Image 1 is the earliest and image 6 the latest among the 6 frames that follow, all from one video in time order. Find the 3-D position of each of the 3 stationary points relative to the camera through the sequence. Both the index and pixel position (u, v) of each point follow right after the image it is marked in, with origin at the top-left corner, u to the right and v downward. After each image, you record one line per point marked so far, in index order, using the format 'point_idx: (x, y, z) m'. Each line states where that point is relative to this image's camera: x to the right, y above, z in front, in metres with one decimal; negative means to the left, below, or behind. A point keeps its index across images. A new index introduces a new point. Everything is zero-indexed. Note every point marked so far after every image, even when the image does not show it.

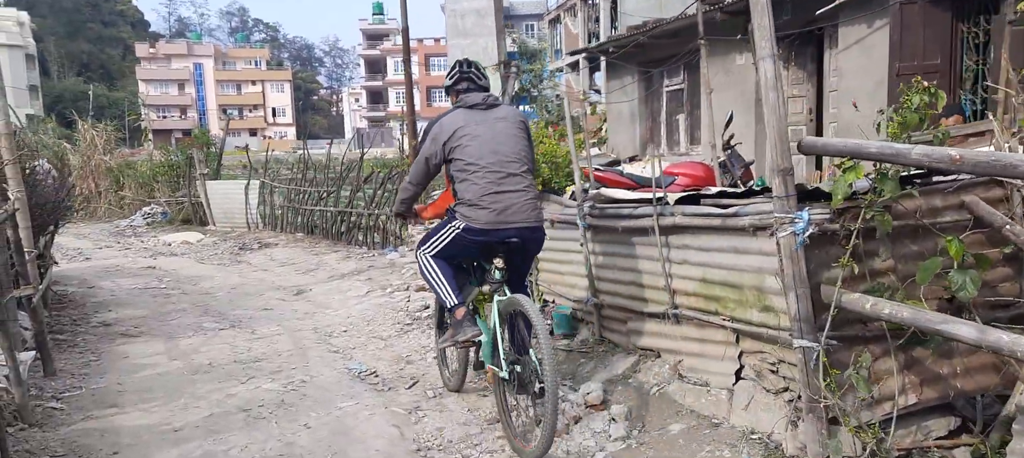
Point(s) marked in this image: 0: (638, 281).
0: (+0.6, -0.3, +4.4) m
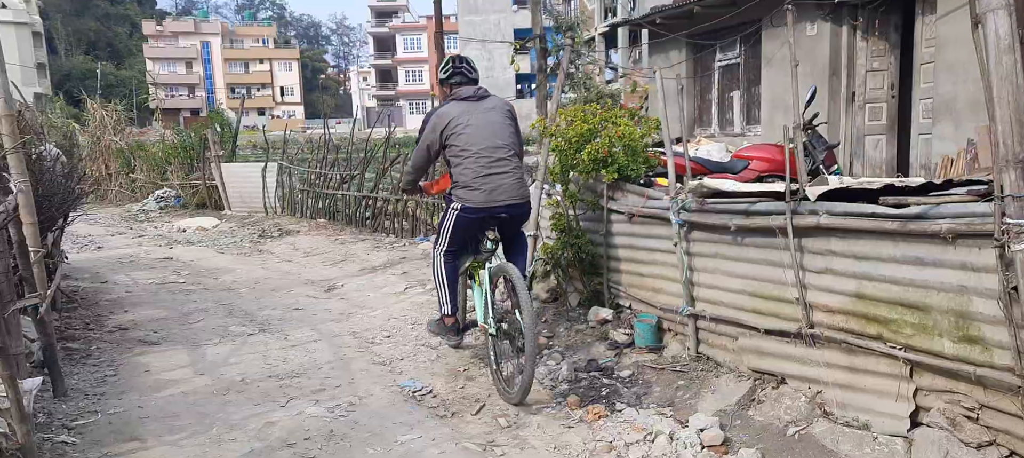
0: (+1.0, -0.3, +3.7) m
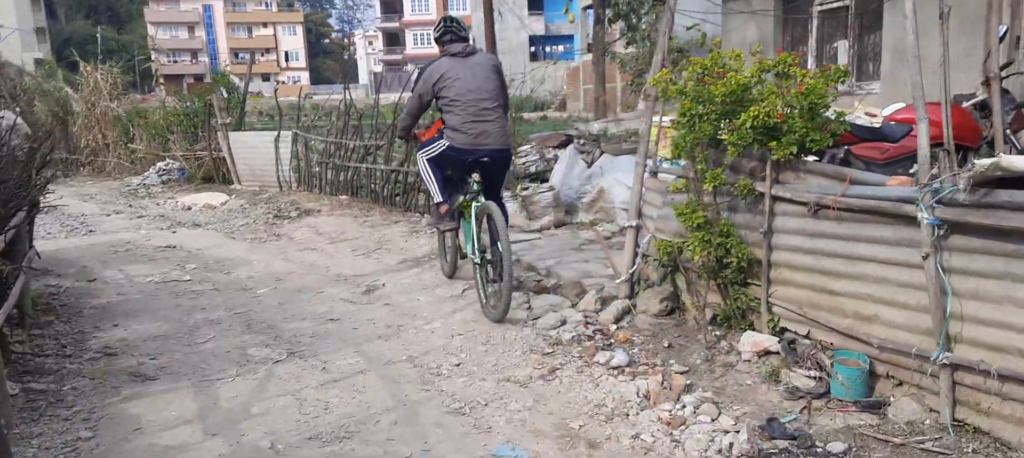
0: (+1.5, -0.3, +2.3) m
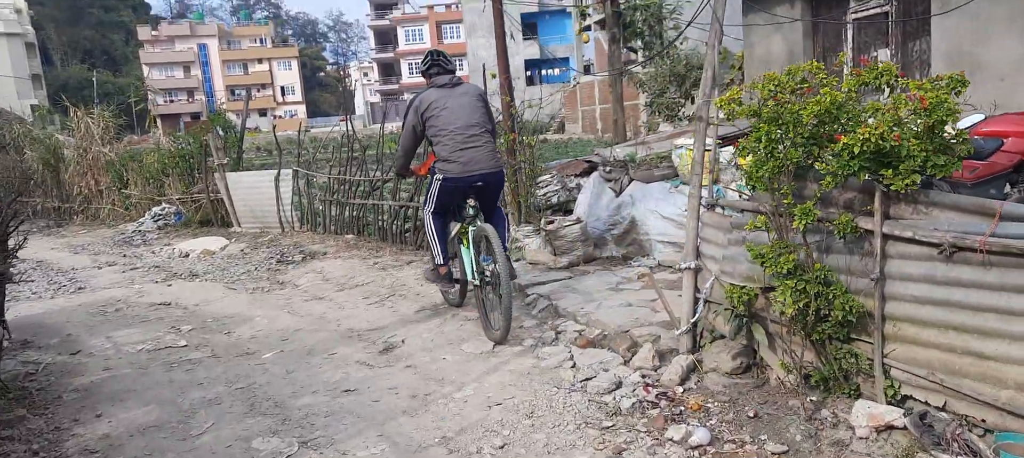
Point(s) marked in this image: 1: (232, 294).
0: (+1.7, -0.4, +1.6) m
1: (-2.6, -0.6, +8.1) m
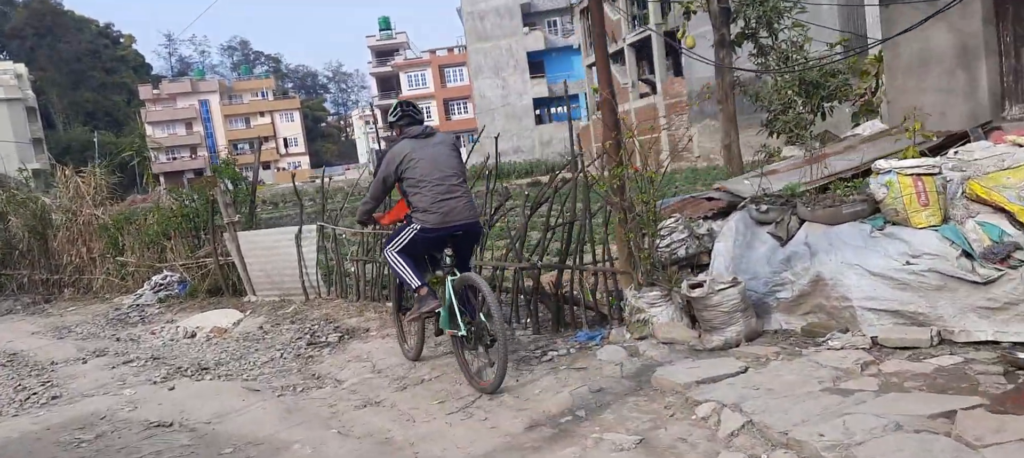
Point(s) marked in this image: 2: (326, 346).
0: (+2.5, -0.5, -0.5) m
1: (-1.8, -1.1, +6.0) m
2: (-1.6, -1.0, +7.7) m
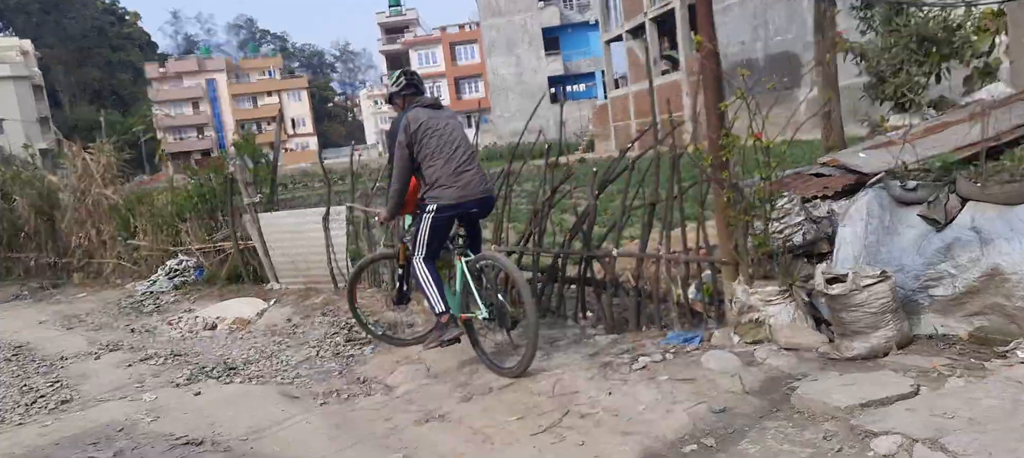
0: (+2.9, -0.5, -1.5) m
1: (-1.3, -1.0, +5.2) m
2: (-1.1, -0.8, +6.8) m
